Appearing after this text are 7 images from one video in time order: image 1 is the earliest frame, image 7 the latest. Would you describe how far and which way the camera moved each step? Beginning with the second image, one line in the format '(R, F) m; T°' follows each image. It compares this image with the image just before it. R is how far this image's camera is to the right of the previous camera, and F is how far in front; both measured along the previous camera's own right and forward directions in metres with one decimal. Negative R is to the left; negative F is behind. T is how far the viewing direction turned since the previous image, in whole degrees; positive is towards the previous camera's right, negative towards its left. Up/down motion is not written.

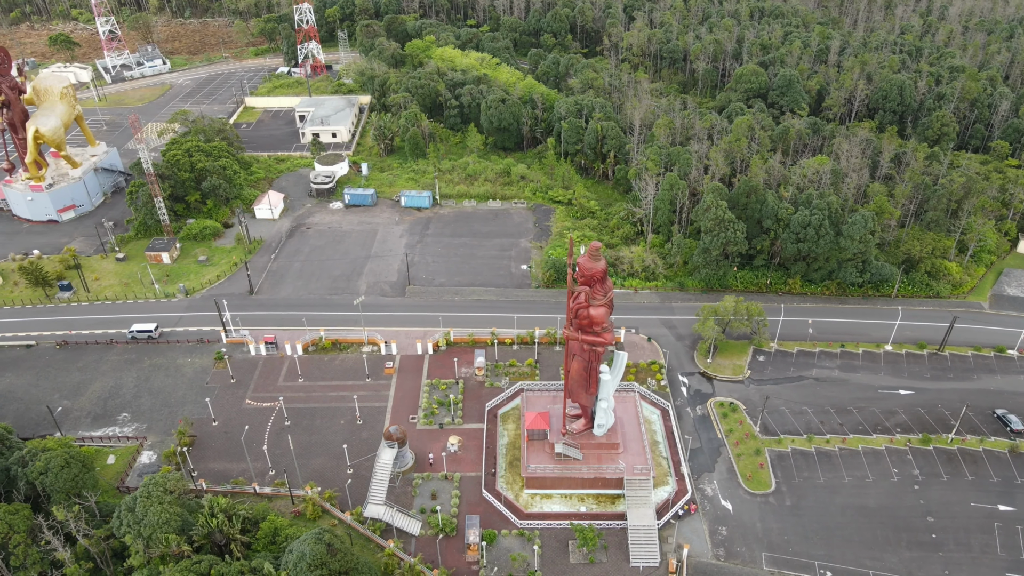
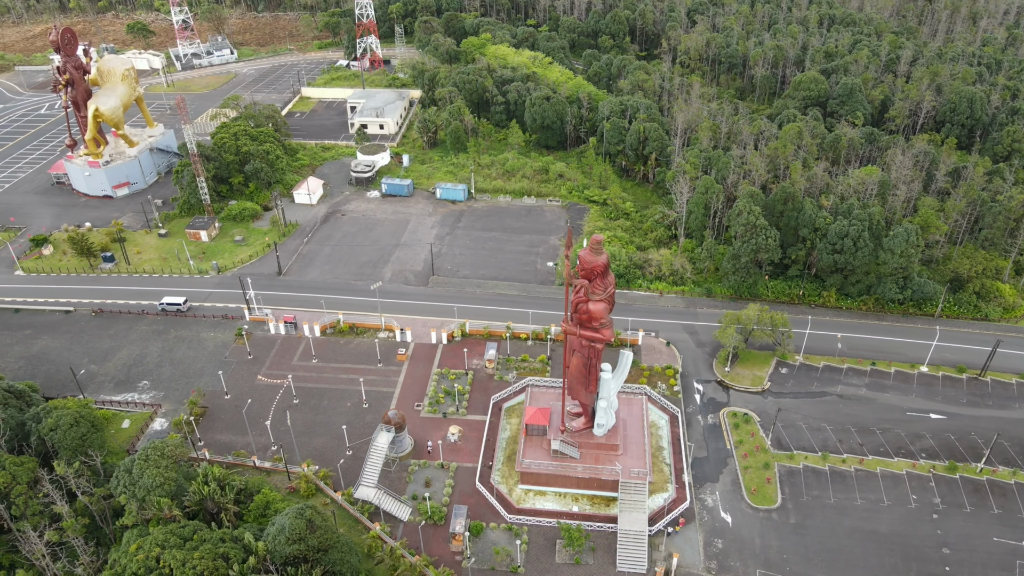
(+4.0, +0.8) m; -5°
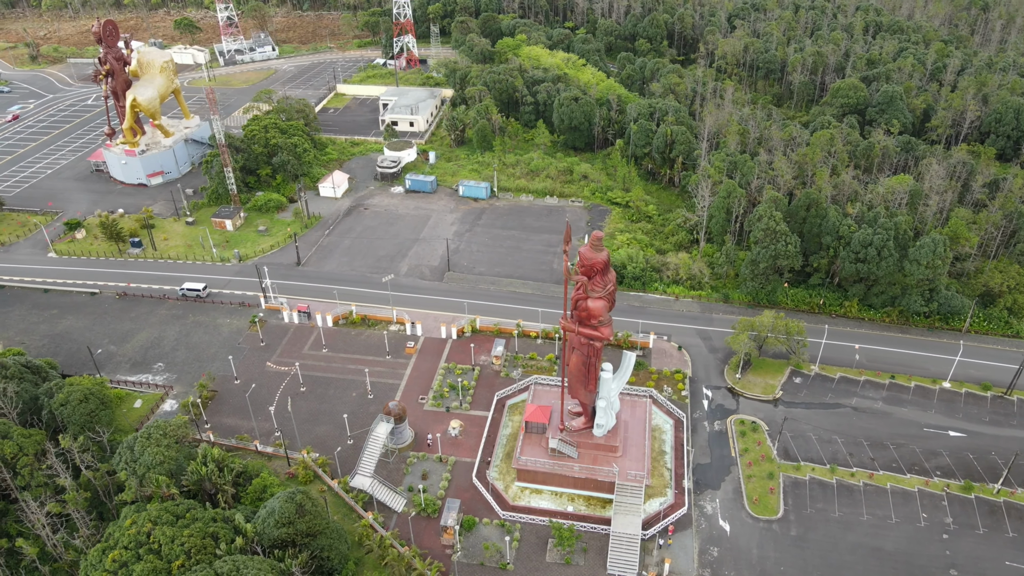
(+2.5, +0.3) m; -3°
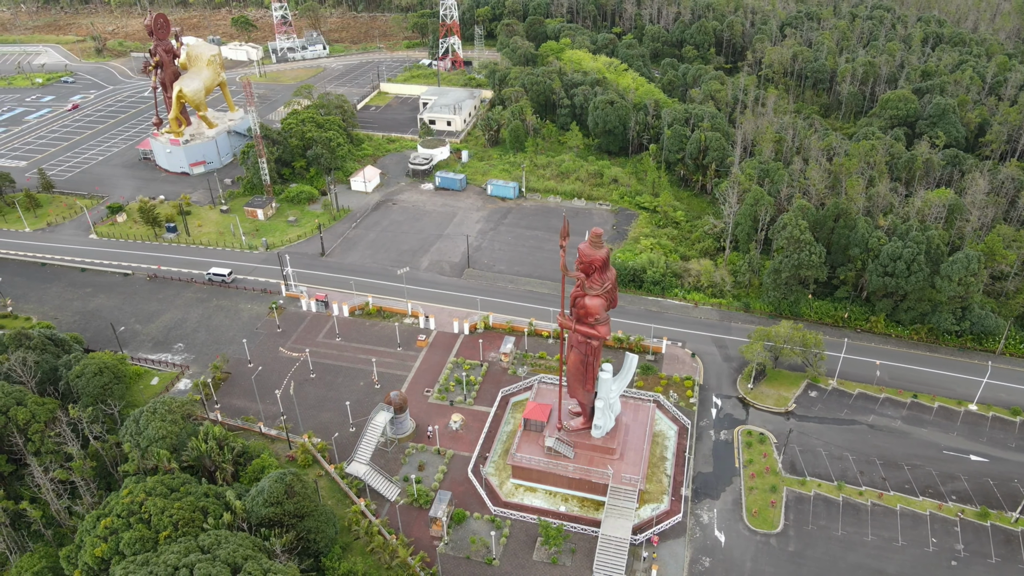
(+3.2, +0.3) m; -4°
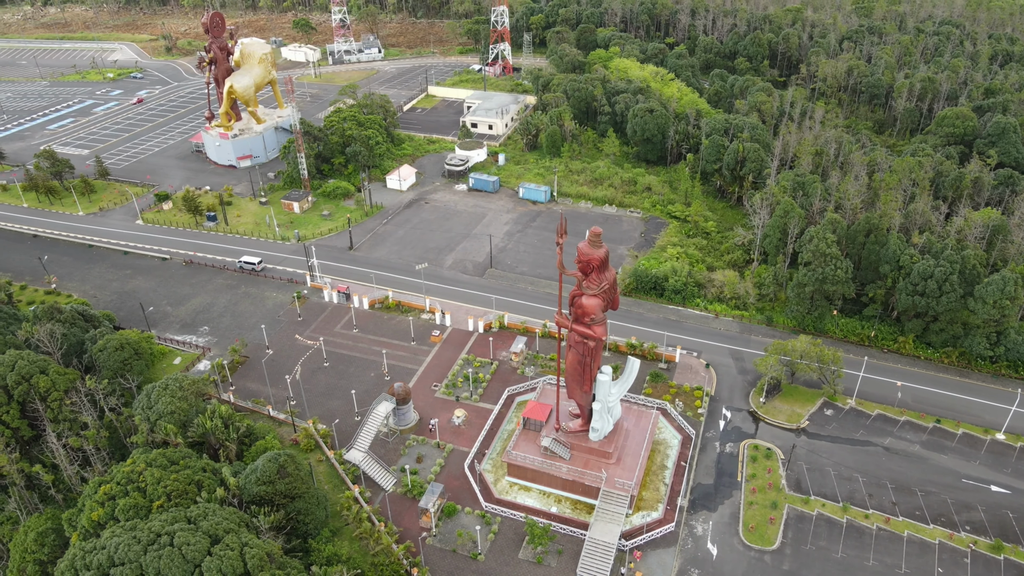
(+3.5, +0.1) m; -4°
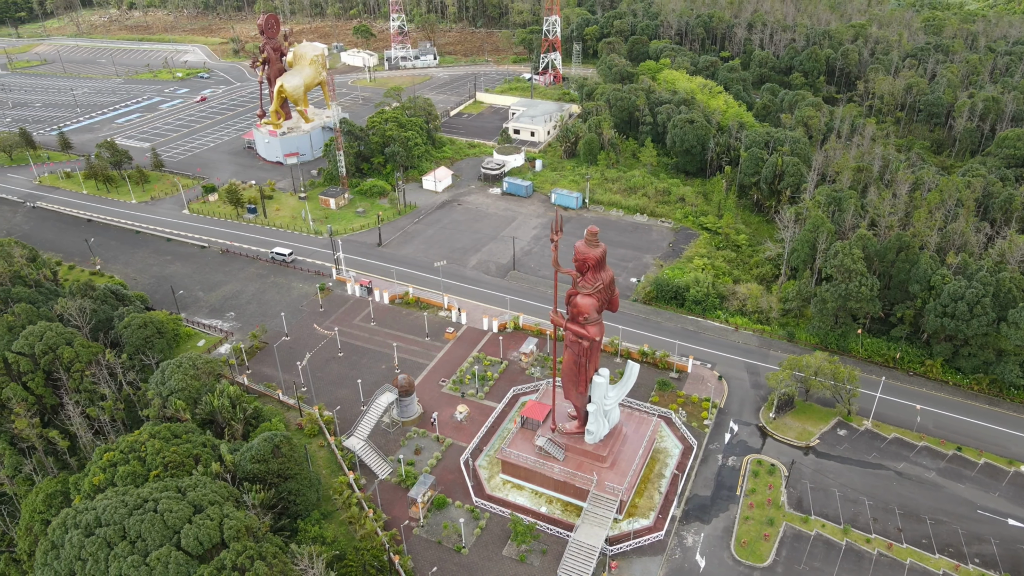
(+3.8, 0.0) m; -5°
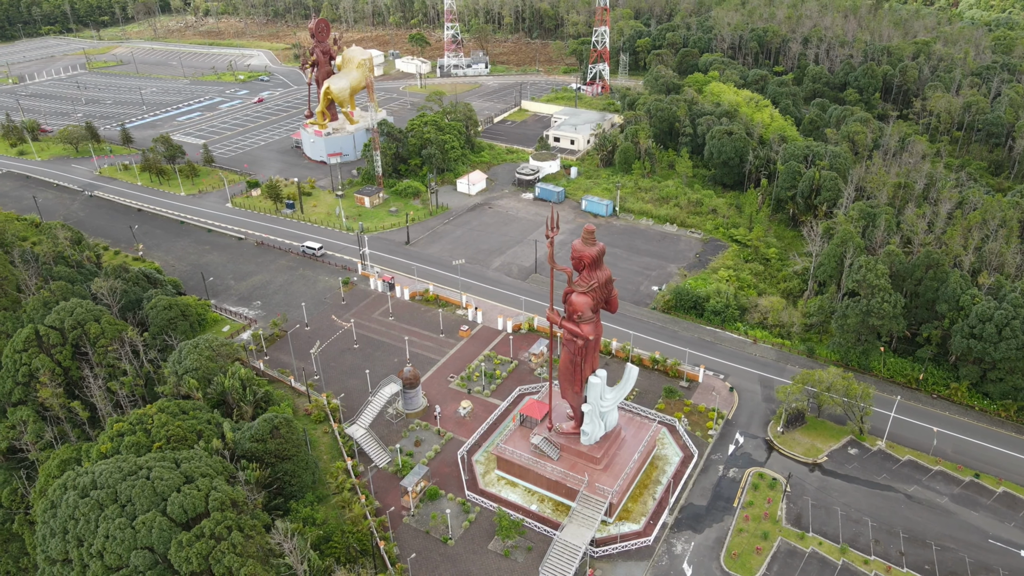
(+3.6, -0.2) m; -4°
